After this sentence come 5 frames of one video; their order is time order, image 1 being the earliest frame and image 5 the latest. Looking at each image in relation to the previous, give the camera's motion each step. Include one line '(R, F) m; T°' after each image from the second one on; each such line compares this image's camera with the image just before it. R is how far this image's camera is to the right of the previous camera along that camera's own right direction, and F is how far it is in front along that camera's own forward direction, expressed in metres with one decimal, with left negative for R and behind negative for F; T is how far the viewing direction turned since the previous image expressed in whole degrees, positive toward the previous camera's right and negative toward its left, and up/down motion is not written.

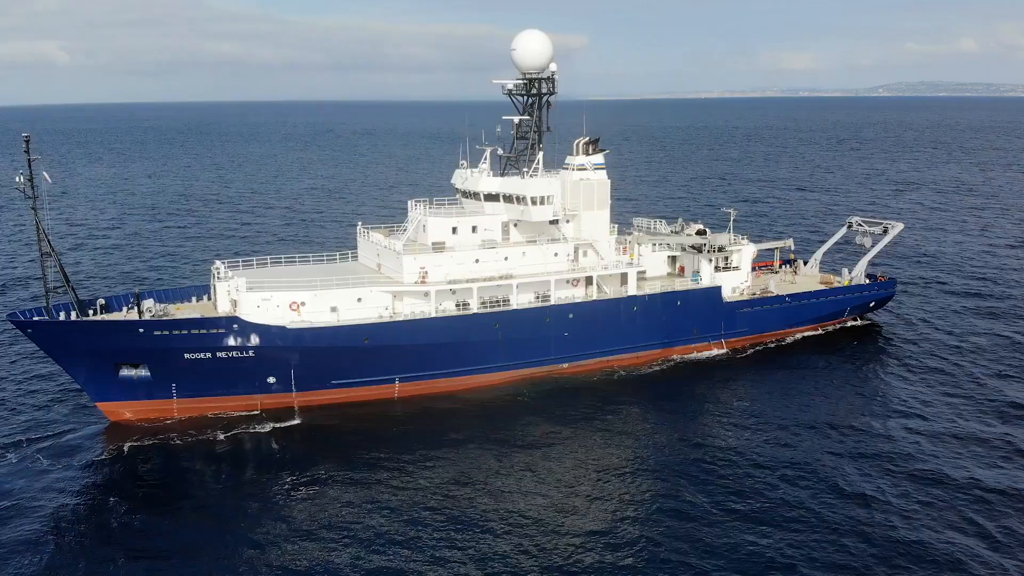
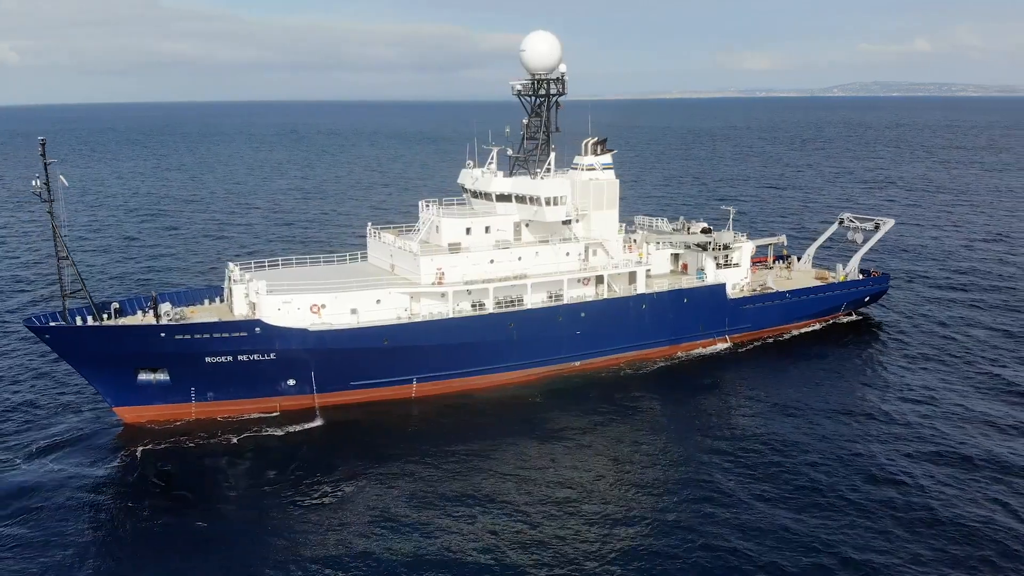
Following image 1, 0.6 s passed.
(-1.4, -0.1) m; +1°
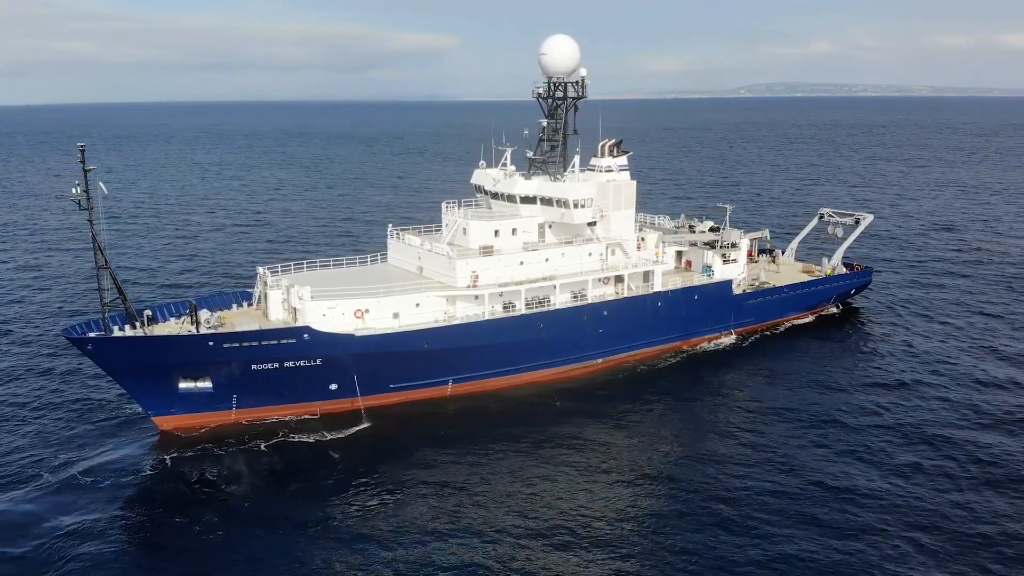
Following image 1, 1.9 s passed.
(-3.0, -0.2) m; +3°
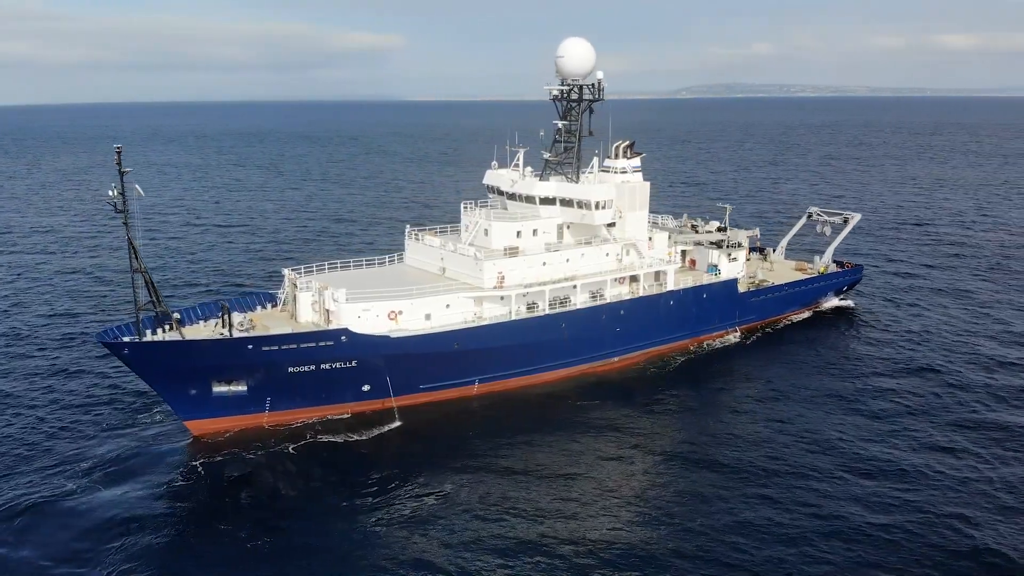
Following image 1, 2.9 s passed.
(-2.1, -0.3) m; +2°
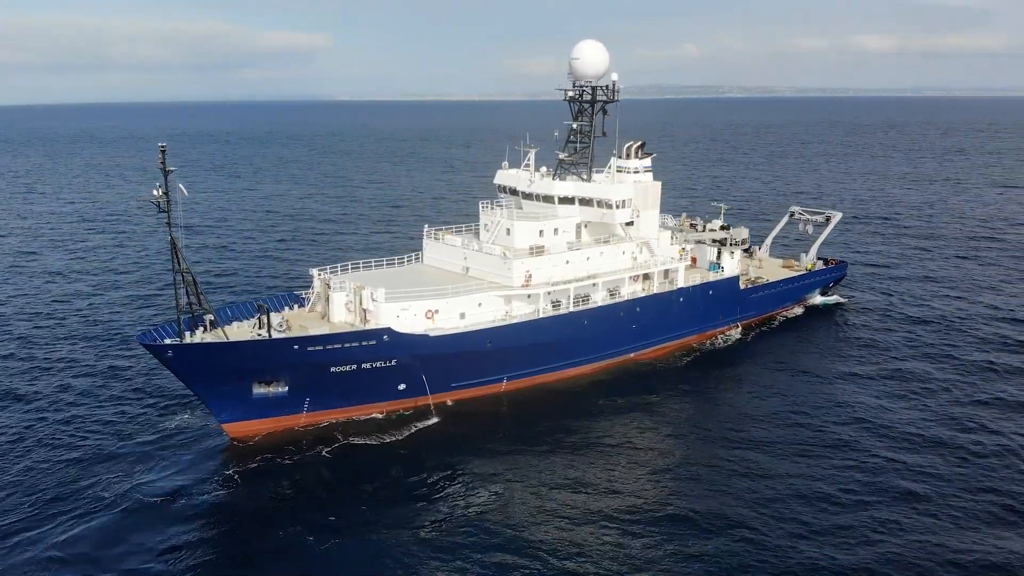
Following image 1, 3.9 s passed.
(-2.6, -0.4) m; +3°
